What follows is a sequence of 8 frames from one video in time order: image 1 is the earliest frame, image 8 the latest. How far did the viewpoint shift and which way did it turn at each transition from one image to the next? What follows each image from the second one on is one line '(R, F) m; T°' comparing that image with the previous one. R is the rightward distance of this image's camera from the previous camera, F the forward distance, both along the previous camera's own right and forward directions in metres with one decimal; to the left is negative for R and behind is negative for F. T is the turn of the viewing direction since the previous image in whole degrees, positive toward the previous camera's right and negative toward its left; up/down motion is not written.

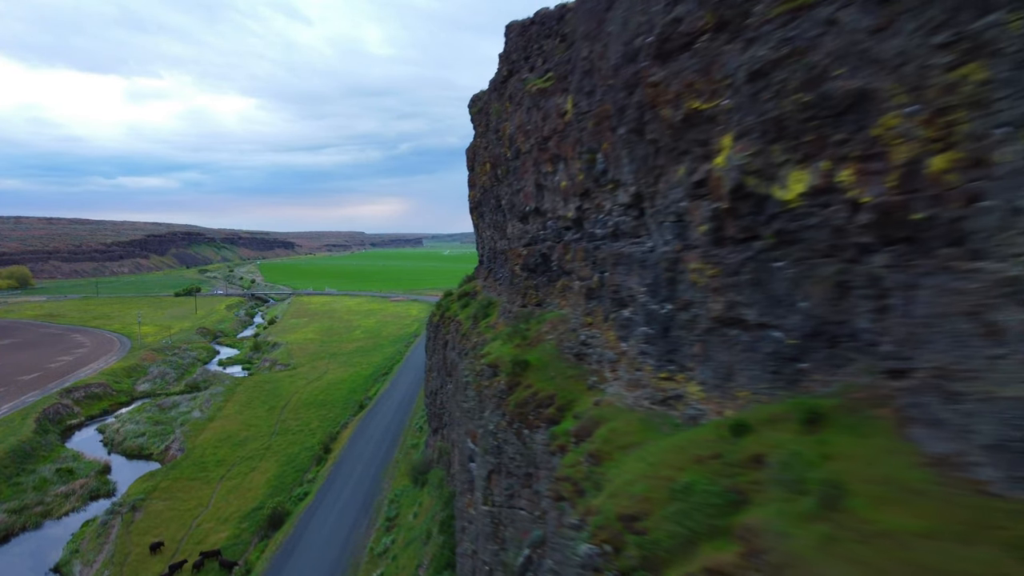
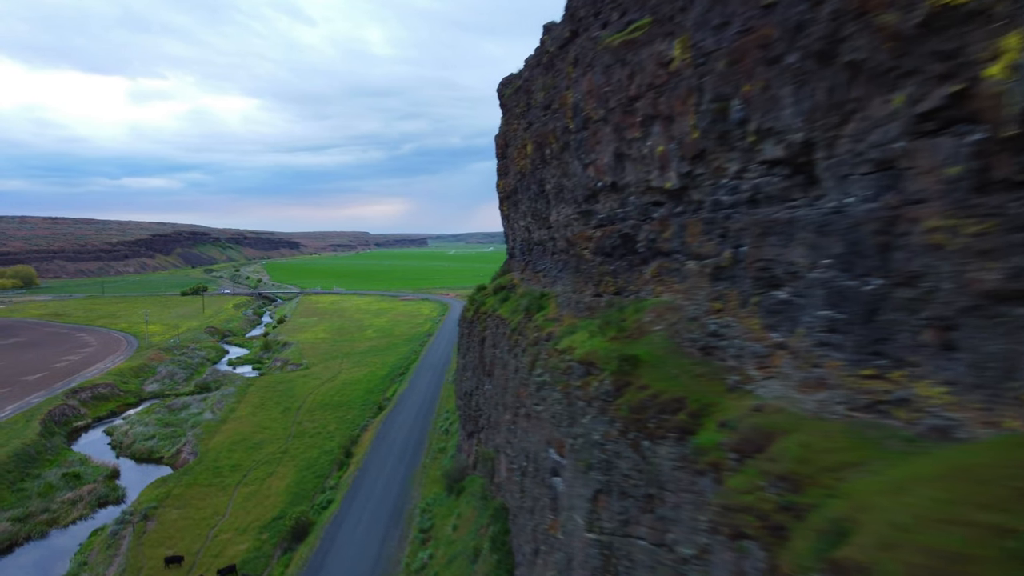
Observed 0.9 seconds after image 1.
(-1.4, +2.3) m; 0°
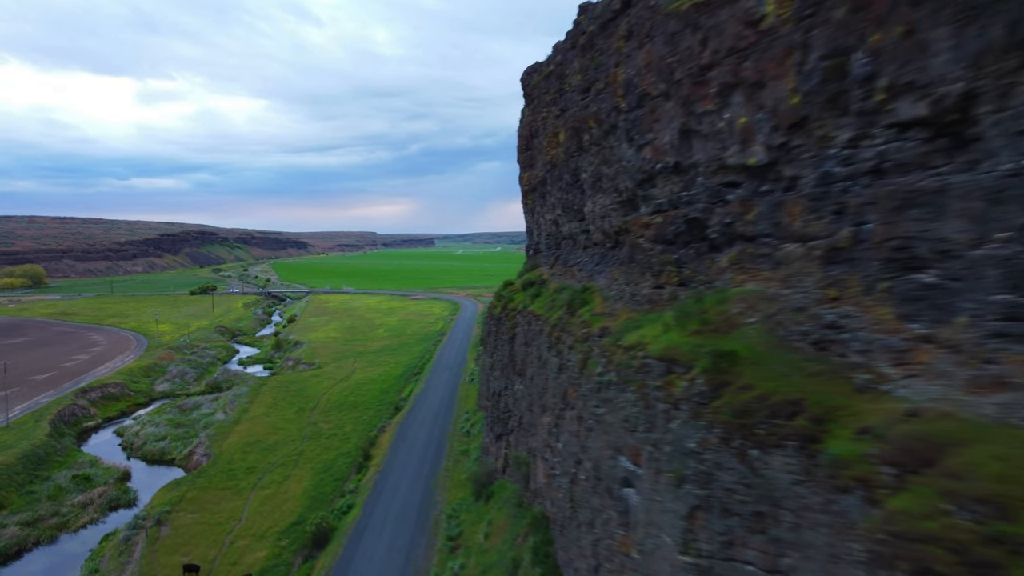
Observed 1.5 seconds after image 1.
(-0.9, +1.4) m; 0°
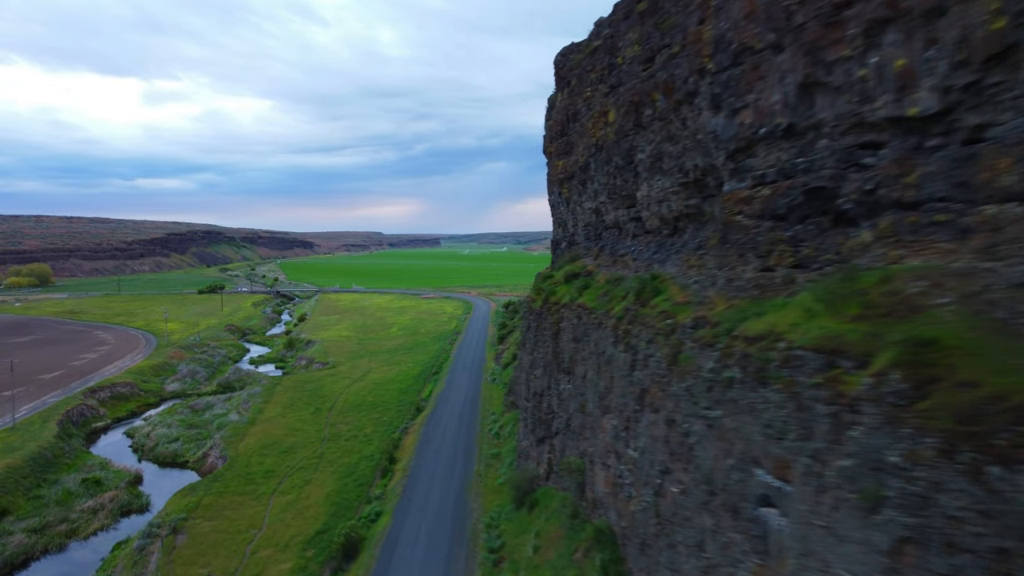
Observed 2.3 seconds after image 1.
(-1.3, +2.0) m; 0°
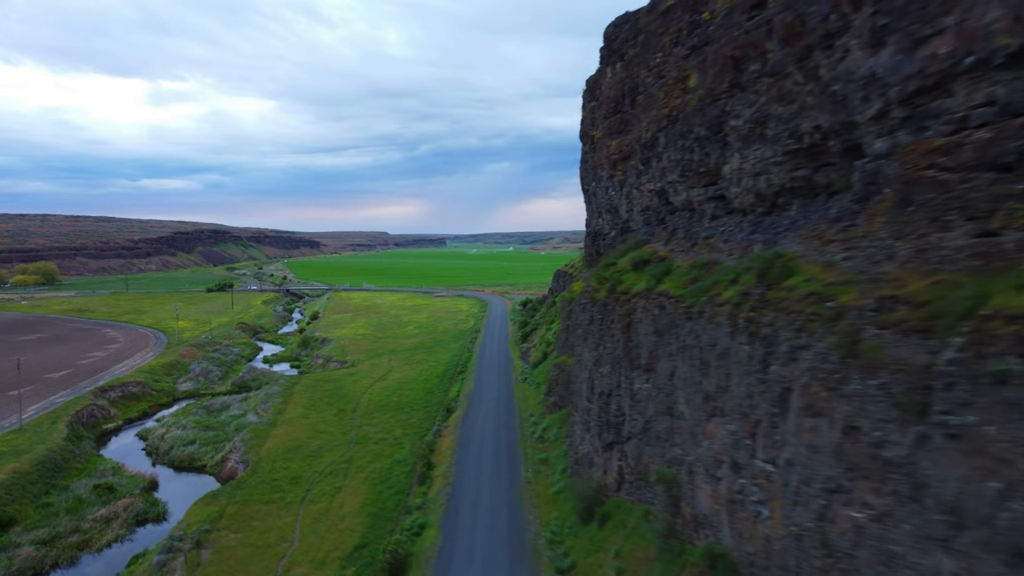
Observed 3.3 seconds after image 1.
(-1.8, +2.7) m; 0°
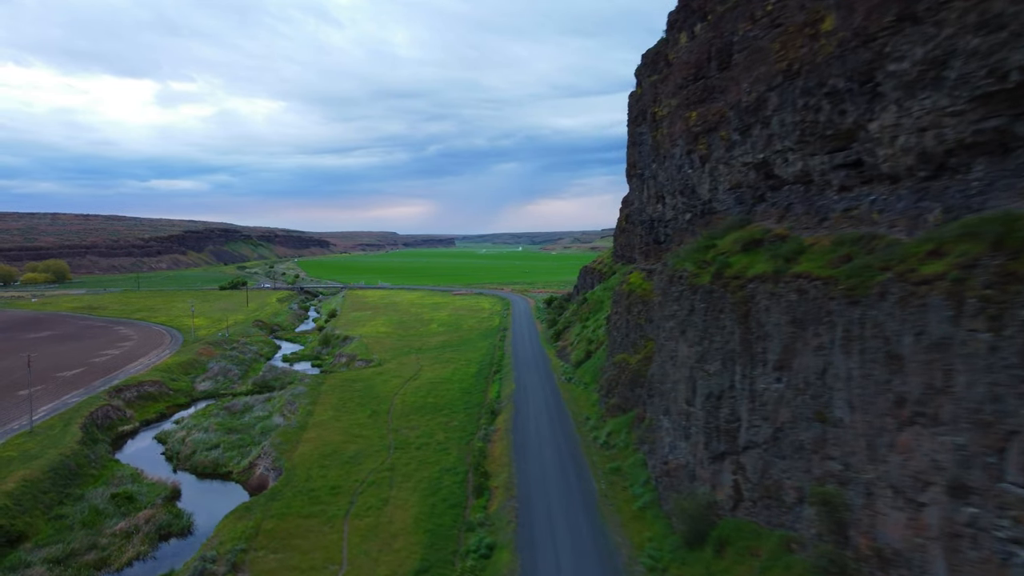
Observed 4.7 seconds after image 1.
(-2.2, +3.4) m; -1°
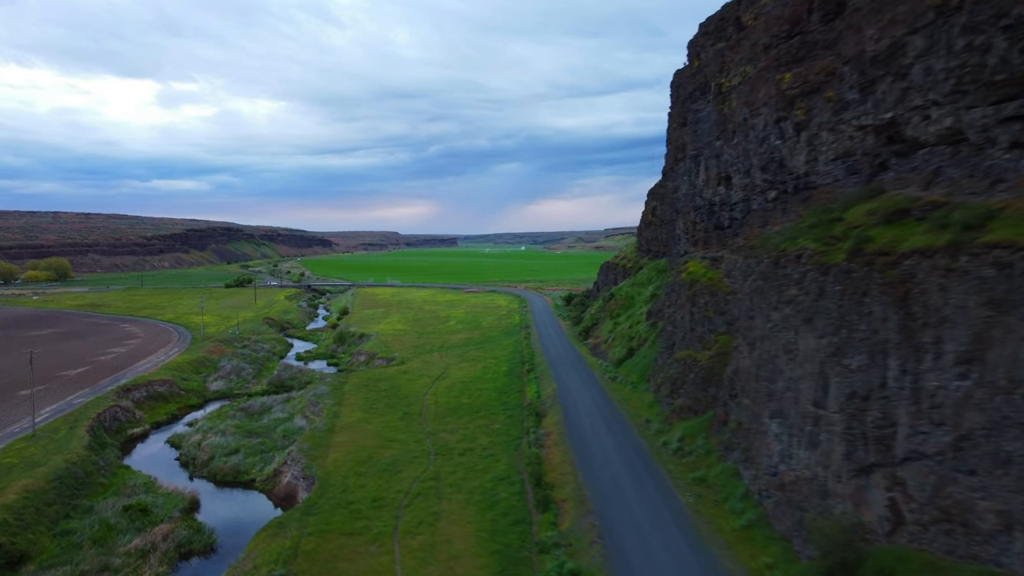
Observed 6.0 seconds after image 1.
(-2.1, +3.4) m; 0°
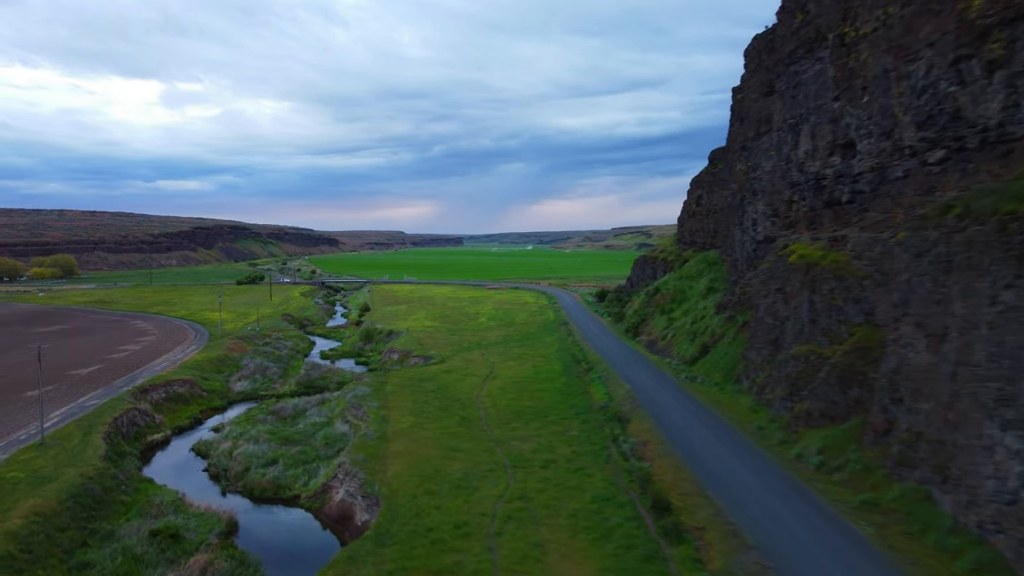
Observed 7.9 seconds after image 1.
(-3.0, +4.7) m; 0°
